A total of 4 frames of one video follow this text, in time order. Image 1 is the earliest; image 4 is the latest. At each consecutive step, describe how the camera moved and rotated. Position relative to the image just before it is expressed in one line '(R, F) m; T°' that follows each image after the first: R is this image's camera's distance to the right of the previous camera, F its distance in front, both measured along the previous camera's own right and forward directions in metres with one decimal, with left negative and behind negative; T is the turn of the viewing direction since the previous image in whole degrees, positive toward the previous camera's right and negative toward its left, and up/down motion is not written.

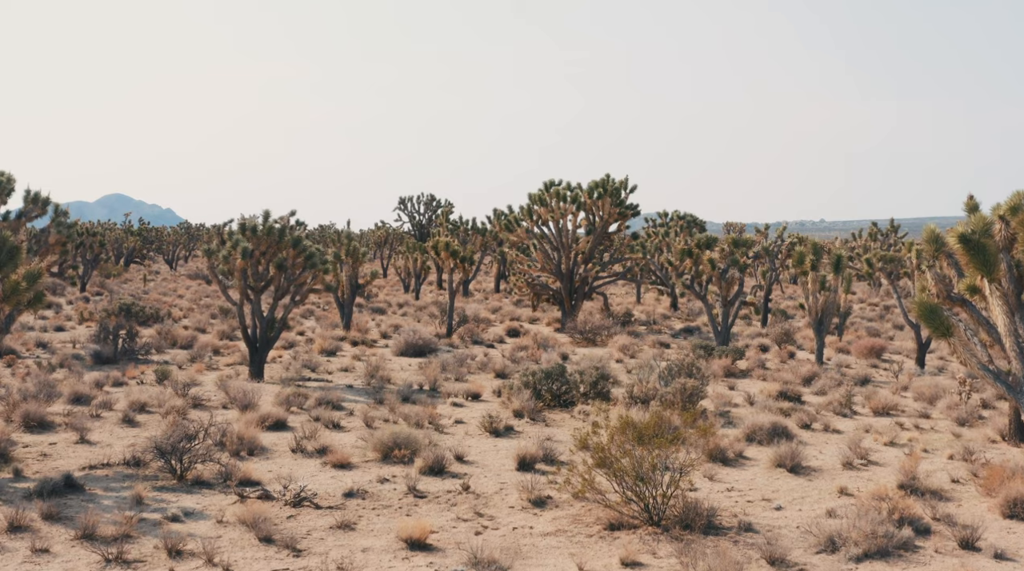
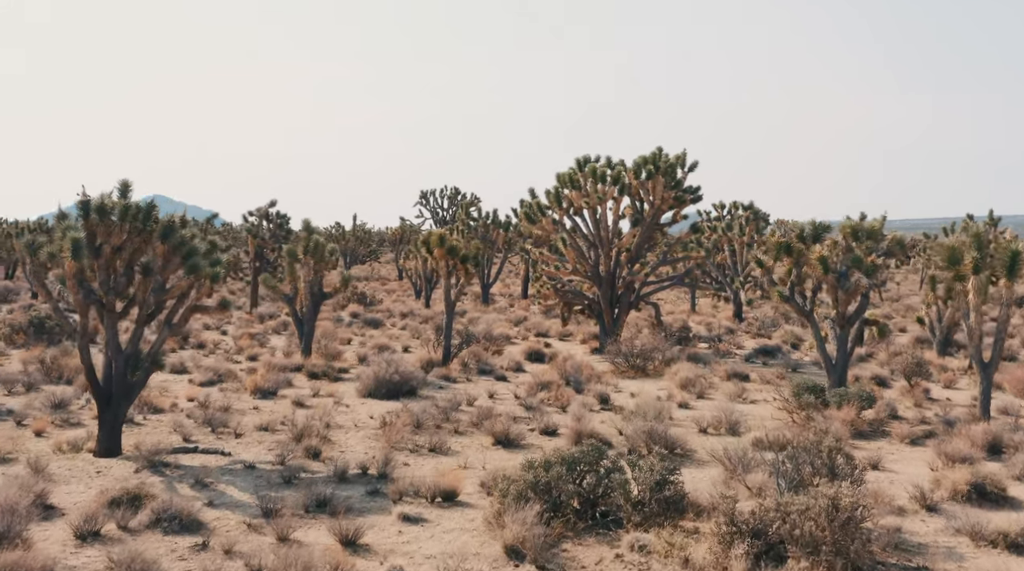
(+0.5, +10.0) m; -2°
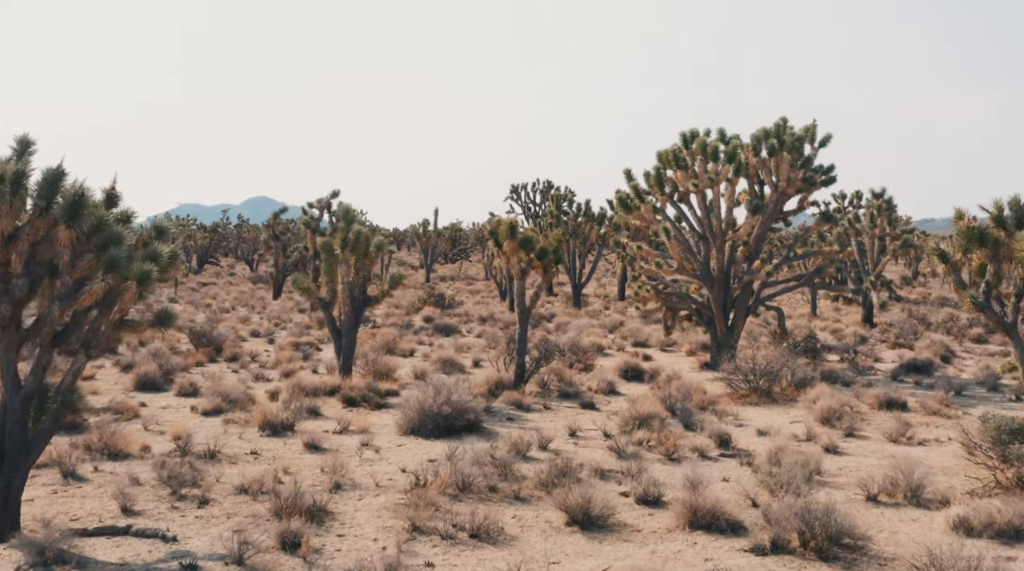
(+0.2, +5.5) m; -5°
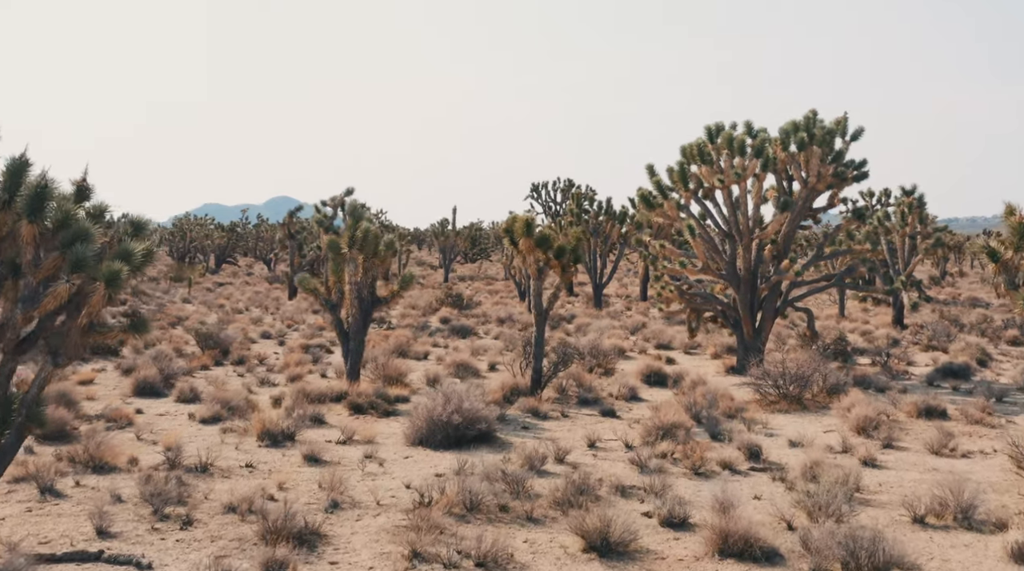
(+0.1, +1.1) m; -1°
